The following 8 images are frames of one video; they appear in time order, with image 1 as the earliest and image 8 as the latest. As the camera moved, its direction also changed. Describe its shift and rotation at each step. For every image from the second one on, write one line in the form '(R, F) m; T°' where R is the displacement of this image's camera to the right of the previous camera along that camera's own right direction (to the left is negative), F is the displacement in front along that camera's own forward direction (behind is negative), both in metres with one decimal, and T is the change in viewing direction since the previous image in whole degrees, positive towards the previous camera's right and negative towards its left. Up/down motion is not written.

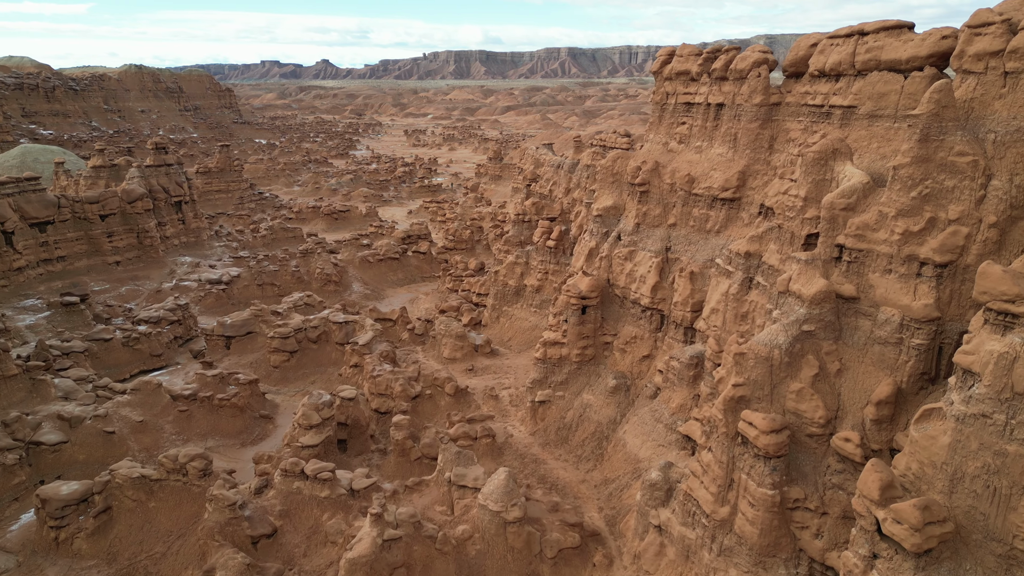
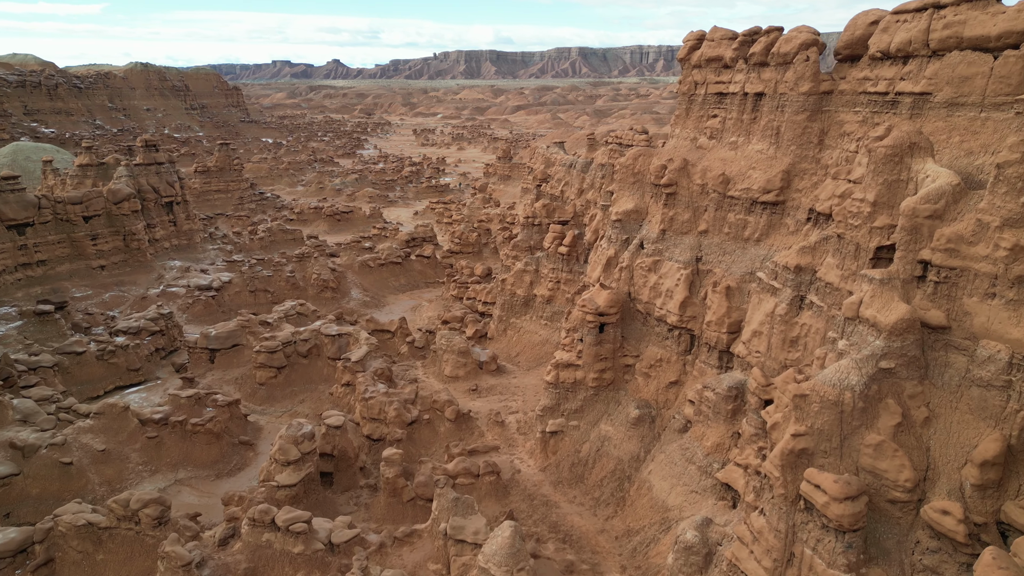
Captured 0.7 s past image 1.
(0.0, +1.1) m; -1°
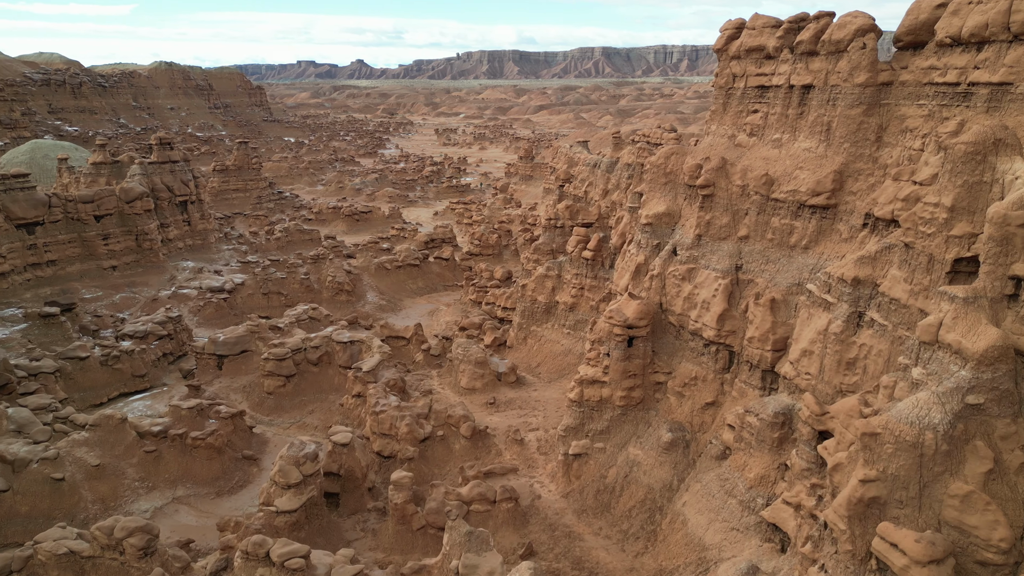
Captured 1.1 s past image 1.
(0.0, +0.6) m; -2°
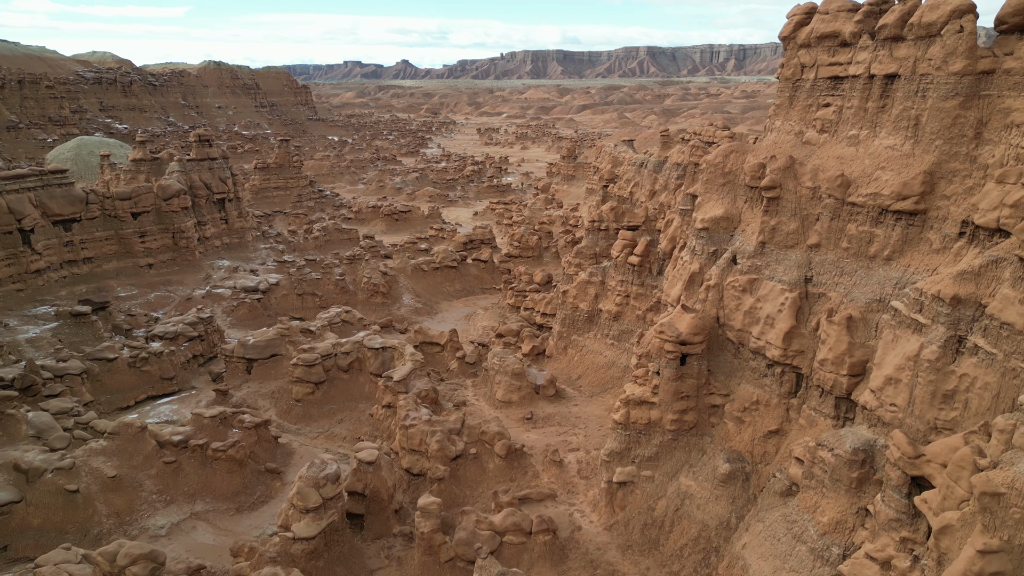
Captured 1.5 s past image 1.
(0.0, +0.6) m; -3°
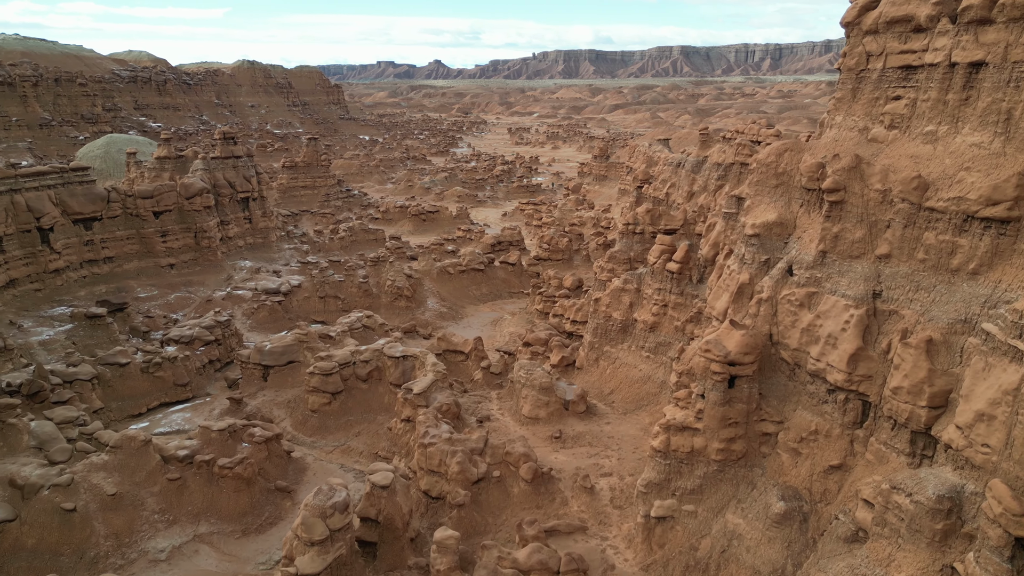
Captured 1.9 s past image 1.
(0.0, +0.6) m; -2°
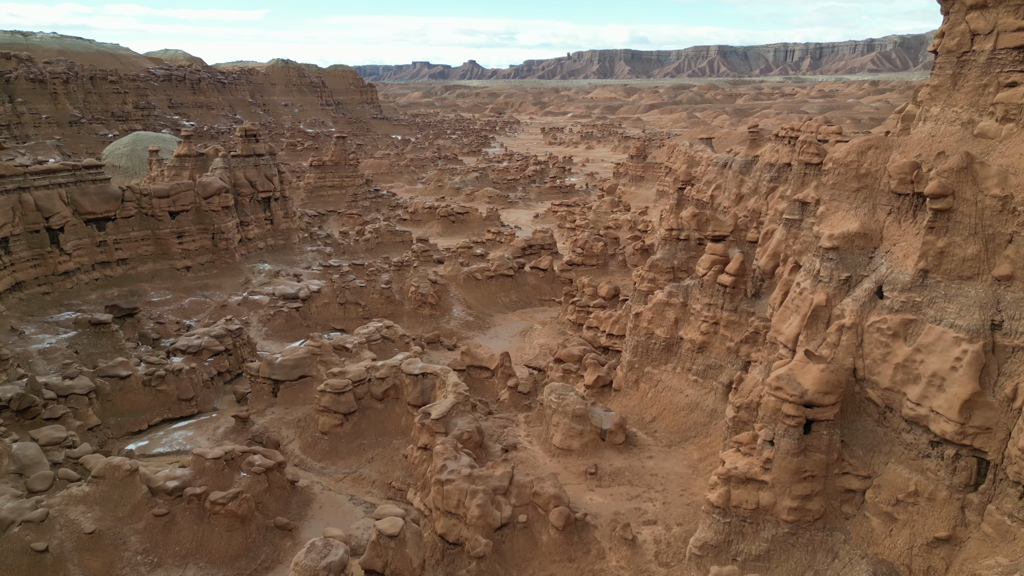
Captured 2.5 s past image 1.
(0.0, +0.9) m; -3°
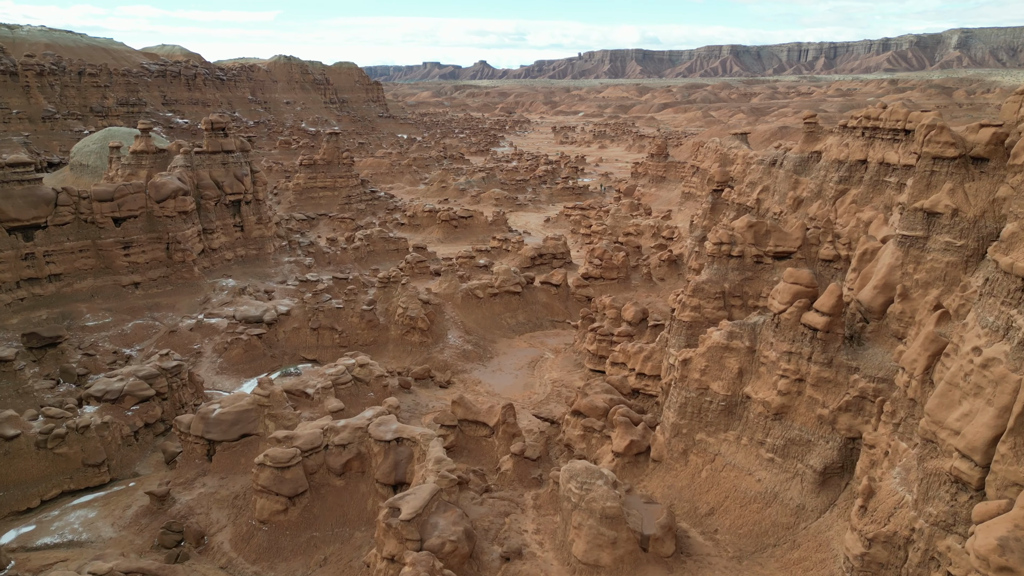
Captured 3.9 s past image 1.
(0.0, +2.2) m; -1°
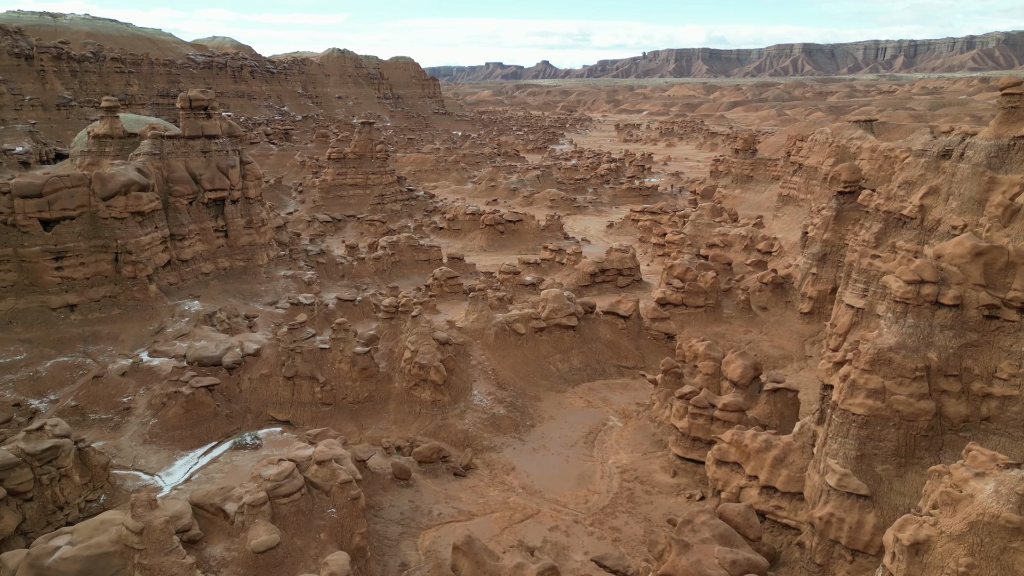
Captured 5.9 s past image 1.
(0.0, +3.2) m; -5°
